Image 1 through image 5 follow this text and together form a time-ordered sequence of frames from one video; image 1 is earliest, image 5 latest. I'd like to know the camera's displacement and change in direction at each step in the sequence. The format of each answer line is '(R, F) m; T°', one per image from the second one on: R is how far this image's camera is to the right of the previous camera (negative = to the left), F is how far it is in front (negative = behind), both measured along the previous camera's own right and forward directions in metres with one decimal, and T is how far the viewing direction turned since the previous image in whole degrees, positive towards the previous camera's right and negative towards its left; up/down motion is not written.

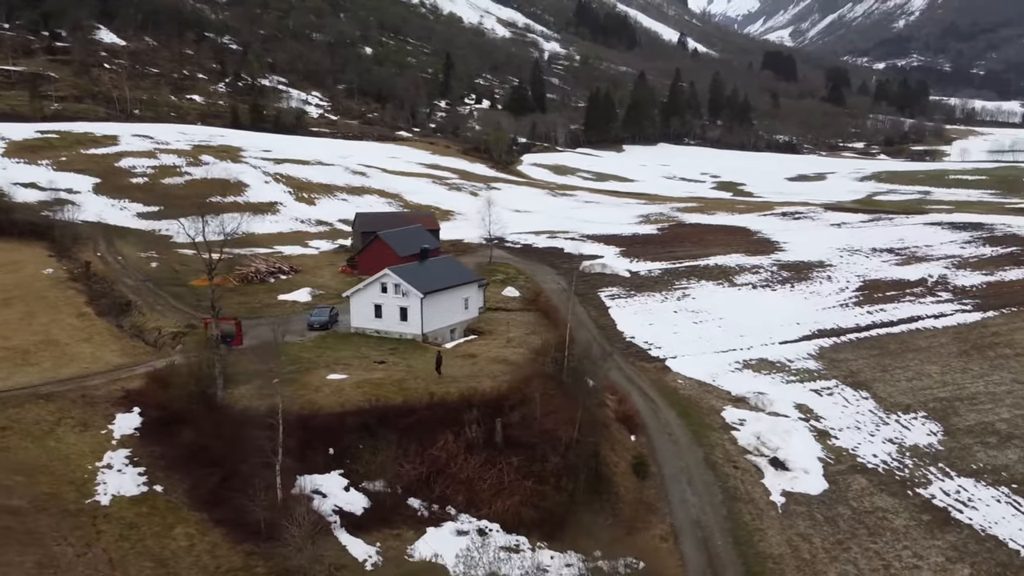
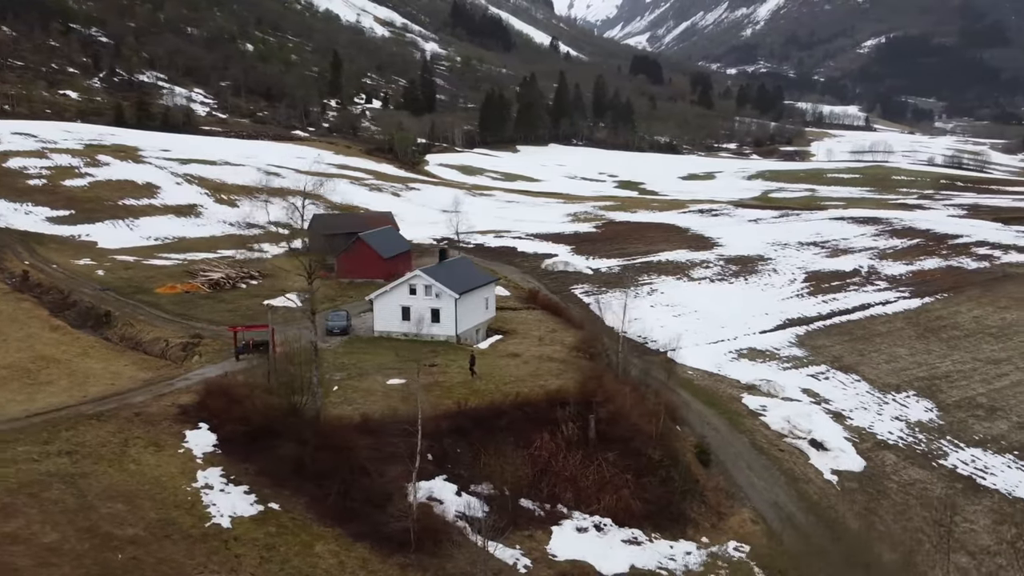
(-5.8, +0.5) m; +9°
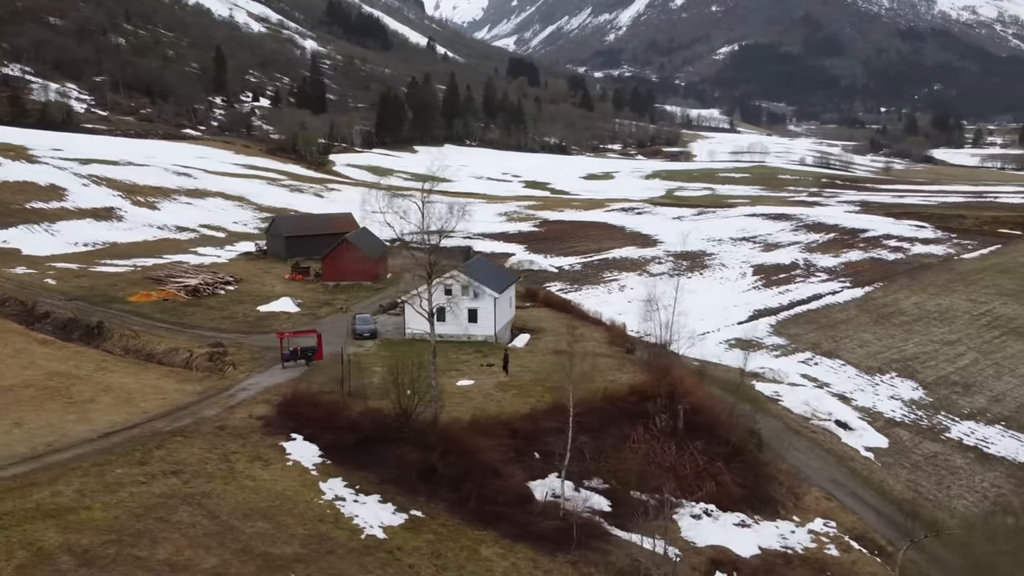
(-5.8, +0.4) m; +9°
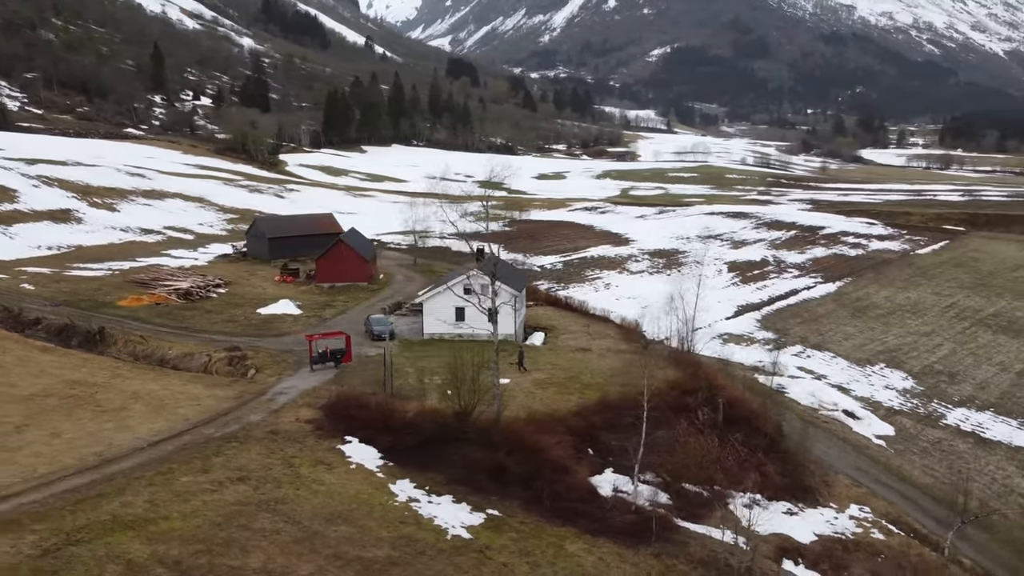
(-2.9, +0.1) m; +5°
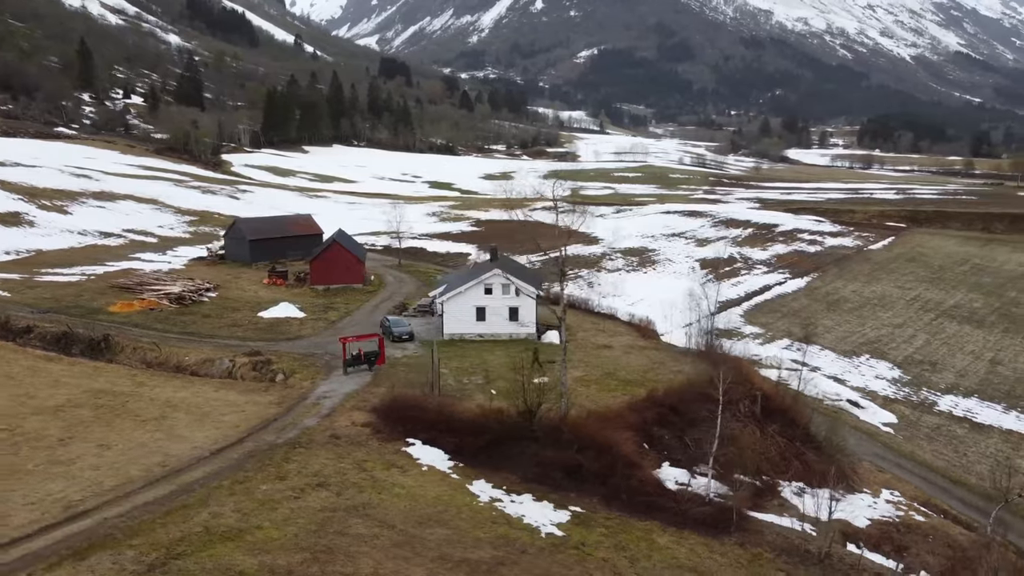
(-3.2, +0.1) m; +5°
